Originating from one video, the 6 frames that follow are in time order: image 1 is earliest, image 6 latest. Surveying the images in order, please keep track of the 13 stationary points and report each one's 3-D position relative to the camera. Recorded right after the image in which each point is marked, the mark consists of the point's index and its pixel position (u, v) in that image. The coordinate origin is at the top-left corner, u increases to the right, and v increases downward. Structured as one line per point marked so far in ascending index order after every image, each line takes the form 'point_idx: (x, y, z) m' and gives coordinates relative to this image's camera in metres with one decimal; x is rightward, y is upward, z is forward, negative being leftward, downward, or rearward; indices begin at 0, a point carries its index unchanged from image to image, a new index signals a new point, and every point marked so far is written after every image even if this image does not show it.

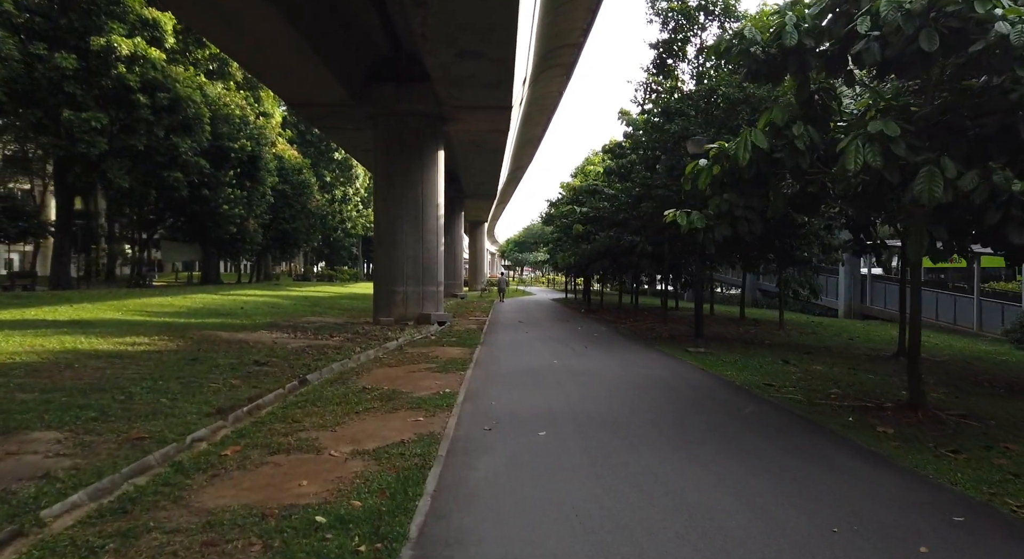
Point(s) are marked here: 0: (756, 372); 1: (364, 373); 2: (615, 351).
0: (+4.1, -1.6, +9.7) m
1: (-2.5, -1.6, +9.9) m
2: (+2.1, -1.5, +12.2) m
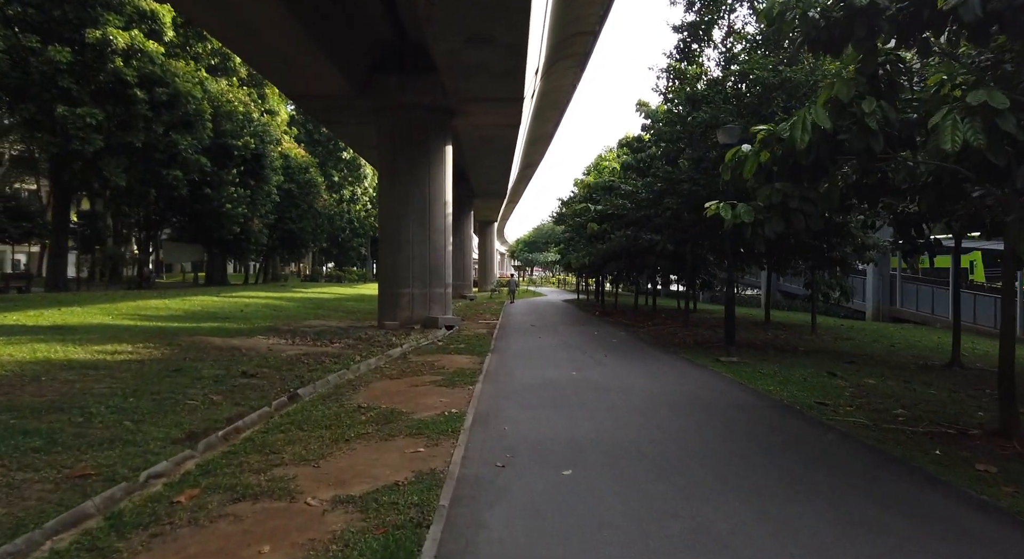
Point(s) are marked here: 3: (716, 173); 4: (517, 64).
0: (+4.4, -1.6, +8.6) m
1: (-2.3, -1.7, +8.9) m
2: (+2.4, -1.6, +11.2) m
3: (+4.5, +2.3, +12.5) m
4: (+0.1, +5.7, +15.4) m
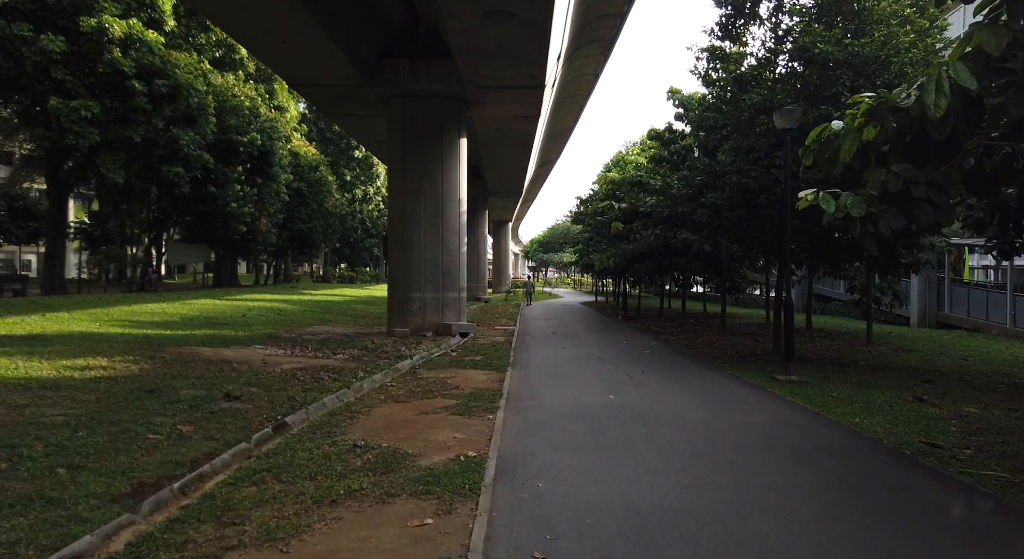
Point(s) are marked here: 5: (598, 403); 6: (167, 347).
0: (+4.7, -1.7, +7.1) m
1: (-2.0, -1.8, +7.6) m
2: (+2.8, -1.7, +9.7) m
3: (+4.9, +2.2, +11.0) m
4: (+0.7, +5.6, +13.9) m
5: (+1.2, -1.7, +7.8) m
6: (-7.3, -1.4, +12.1) m
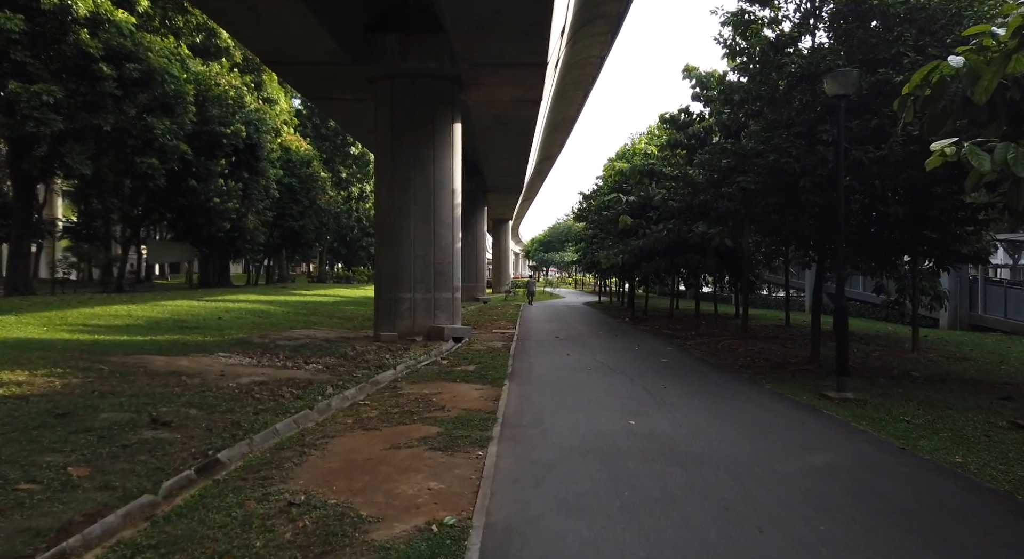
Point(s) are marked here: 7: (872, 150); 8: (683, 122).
0: (+4.7, -1.7, +5.5) m
1: (-2.0, -1.7, +5.9) m
2: (+2.7, -1.6, +8.0) m
3: (+4.9, +2.2, +9.3) m
4: (+0.6, +5.7, +12.3) m
5: (+1.1, -1.6, +6.2) m
6: (-7.3, -1.4, +10.5) m
7: (+5.4, +2.0, +8.7) m
8: (+4.3, +4.0, +14.5) m
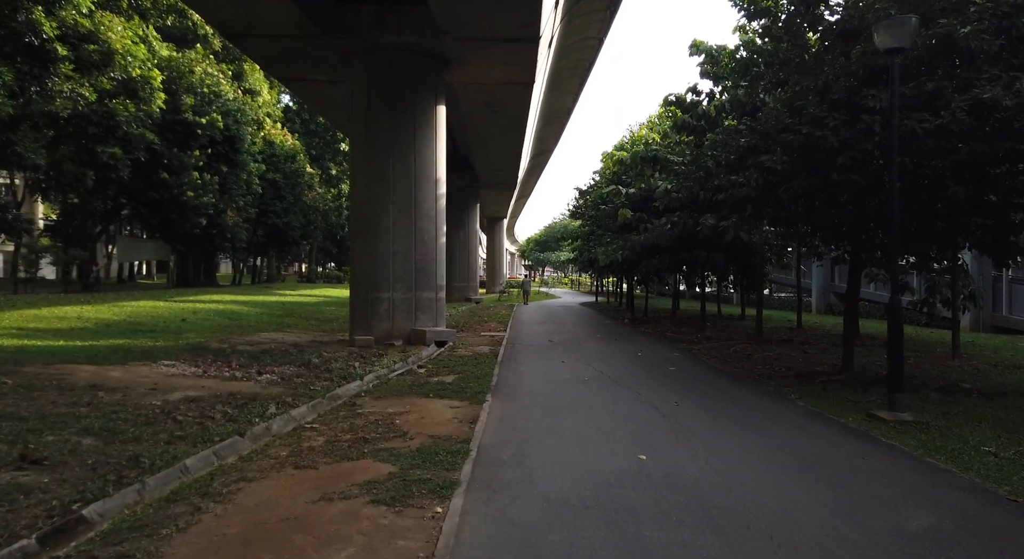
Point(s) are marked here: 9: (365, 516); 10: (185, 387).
0: (+4.5, -1.6, +4.0) m
1: (-2.2, -1.7, +4.4) m
2: (+2.5, -1.6, +6.6) m
3: (+4.6, +2.3, +7.9) m
4: (+0.4, +5.7, +10.8) m
5: (+0.9, -1.6, +4.7) m
6: (-7.5, -1.3, +9.0) m
7: (+5.2, +2.0, +7.2) m
8: (+4.0, +4.0, +13.1) m
9: (-1.0, -1.6, +4.0) m
10: (-4.8, -1.6, +8.6) m
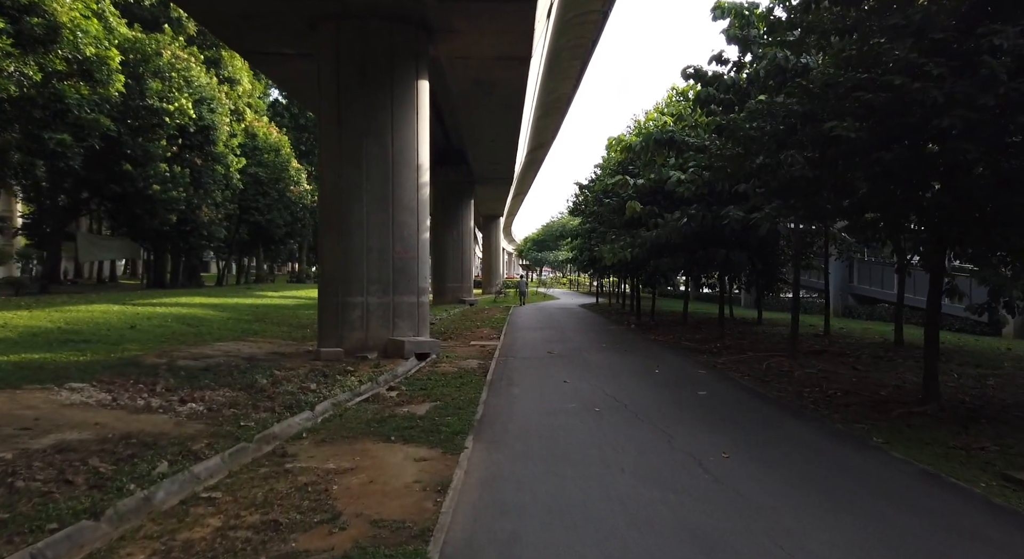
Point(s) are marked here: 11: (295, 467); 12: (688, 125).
0: (+4.4, -1.7, +2.0) m
1: (-2.3, -1.7, +2.4) m
2: (+2.4, -1.6, +4.6) m
3: (+4.5, +2.2, +5.9) m
4: (+0.2, +5.7, +8.8) m
5: (+0.8, -1.6, +2.7) m
6: (-7.6, -1.4, +6.9) m
7: (+5.1, +2.0, +5.2) m
8: (+3.9, +4.0, +11.1) m
9: (-1.1, -1.7, +2.0) m
10: (-5.0, -1.6, +6.6) m
11: (-2.0, -1.7, +5.4) m
12: (+4.0, +3.5, +13.0) m
